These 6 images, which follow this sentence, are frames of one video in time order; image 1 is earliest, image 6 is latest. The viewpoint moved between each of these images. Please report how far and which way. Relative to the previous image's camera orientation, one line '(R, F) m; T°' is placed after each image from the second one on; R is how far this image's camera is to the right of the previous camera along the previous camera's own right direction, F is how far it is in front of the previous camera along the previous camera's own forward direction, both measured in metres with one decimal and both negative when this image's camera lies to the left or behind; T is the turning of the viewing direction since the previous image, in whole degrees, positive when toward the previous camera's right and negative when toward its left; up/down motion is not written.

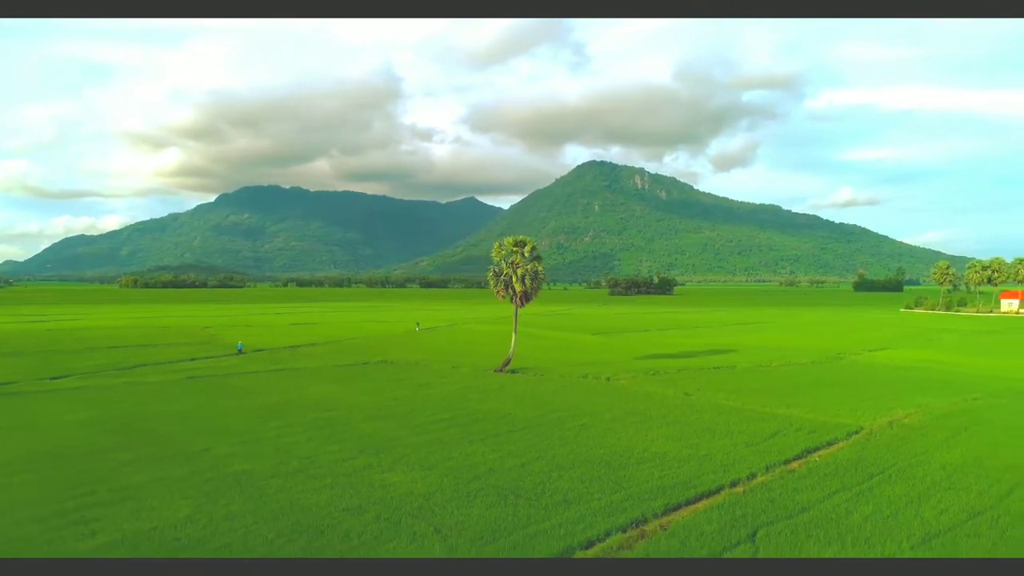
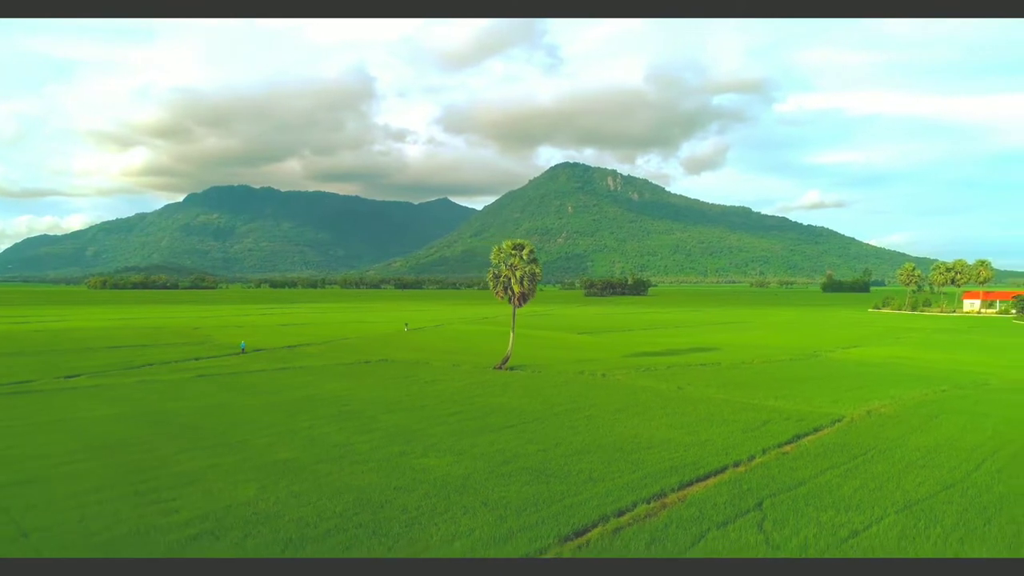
(-0.3, -0.3) m; +2°
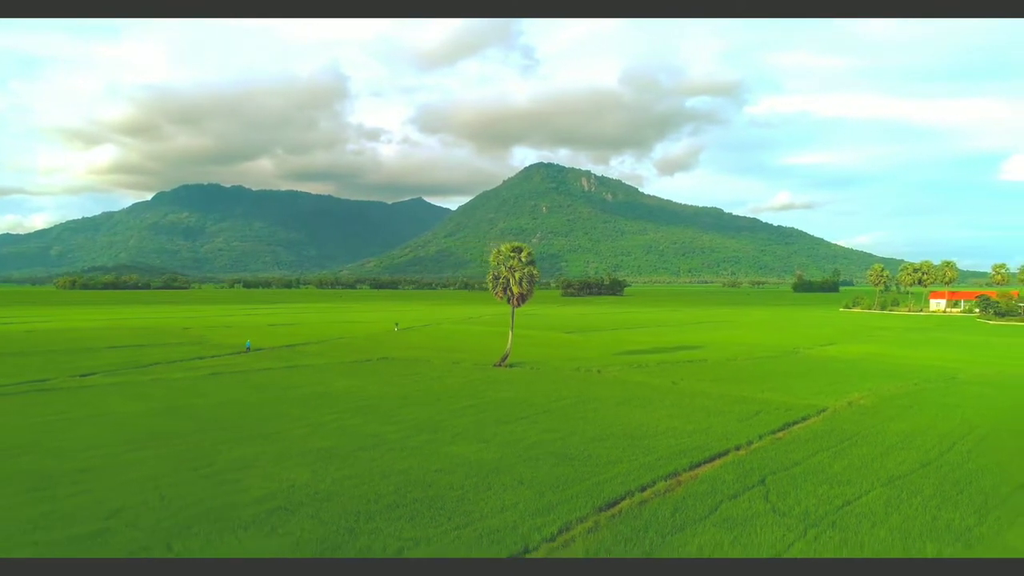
(-0.3, -0.3) m; +2°
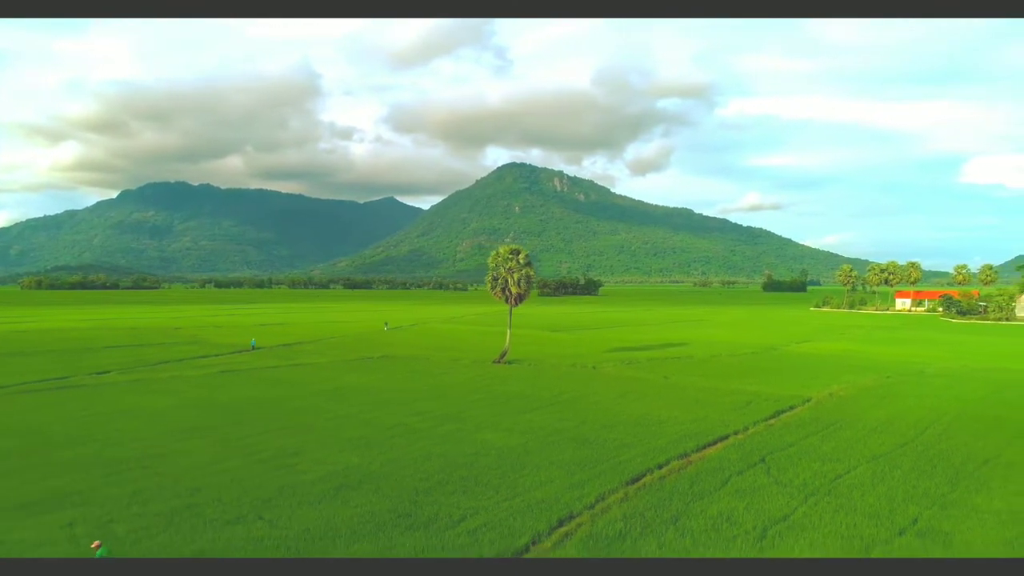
(-0.2, -0.2) m; +2°
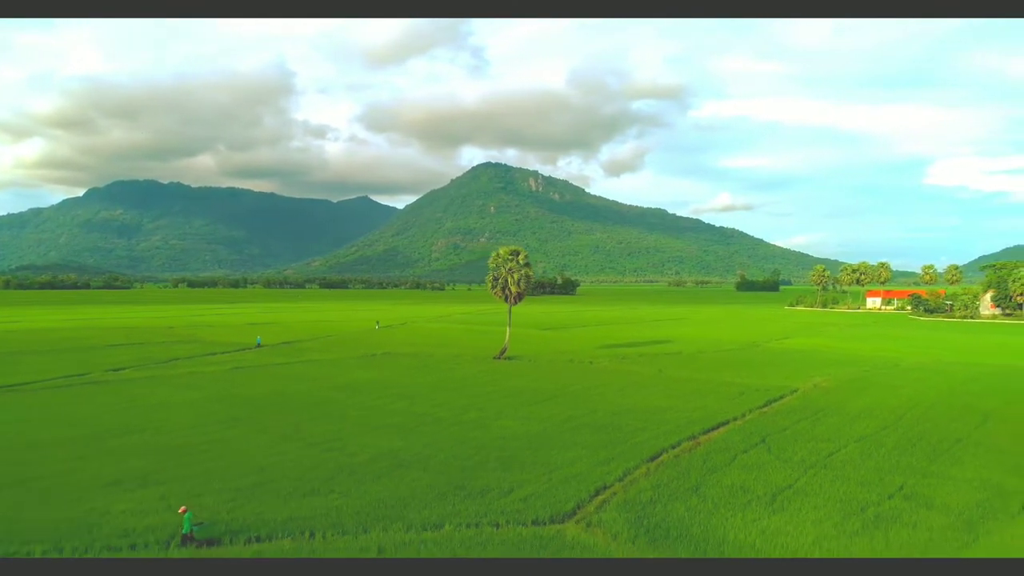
(+0.1, +0.6) m; +2°
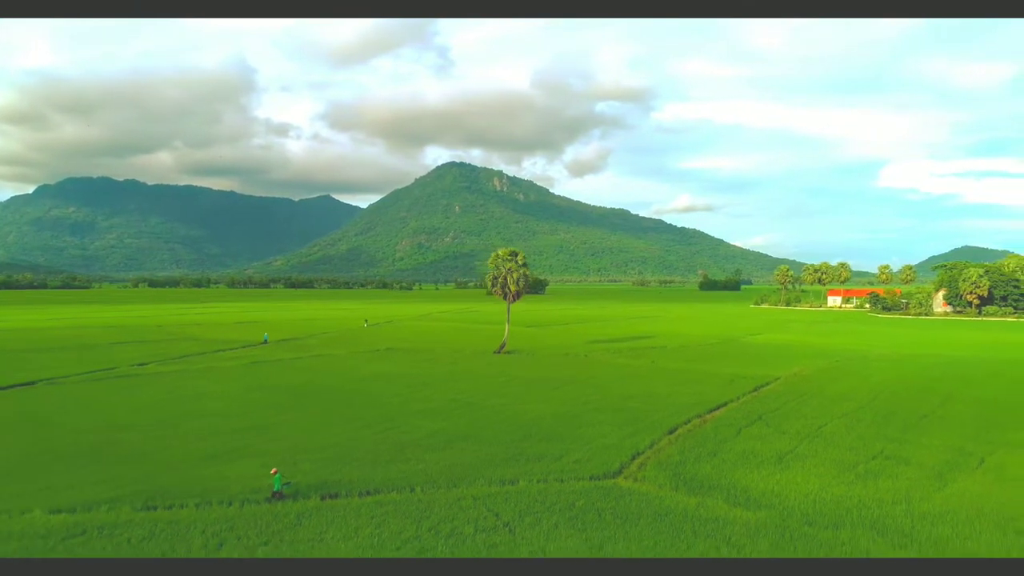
(0.0, +0.7) m; +3°
